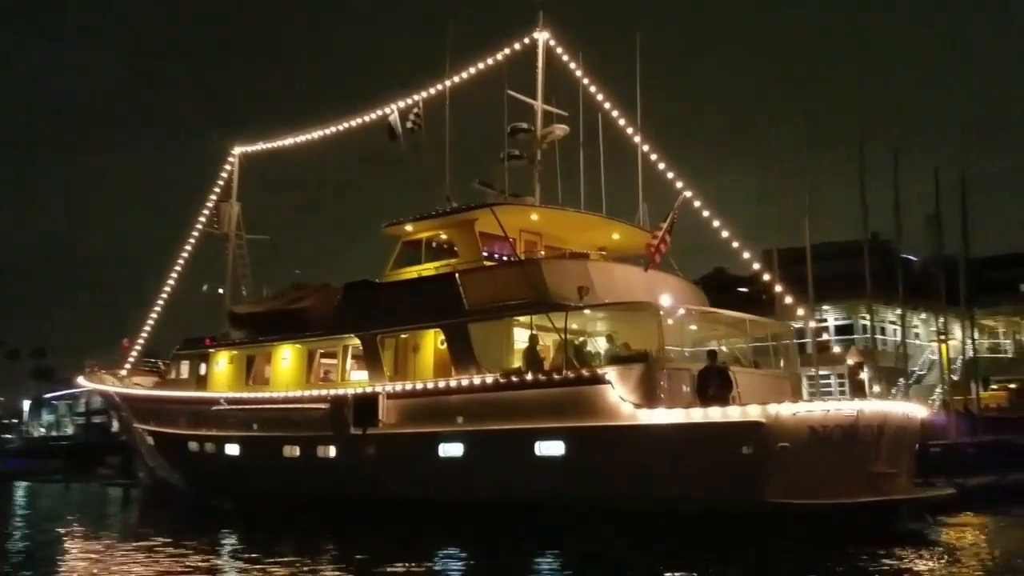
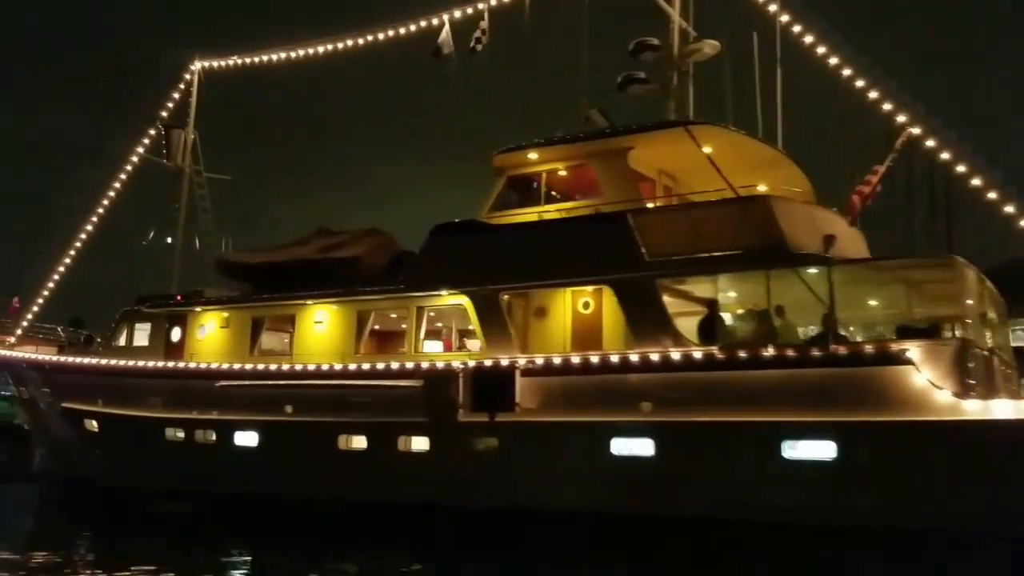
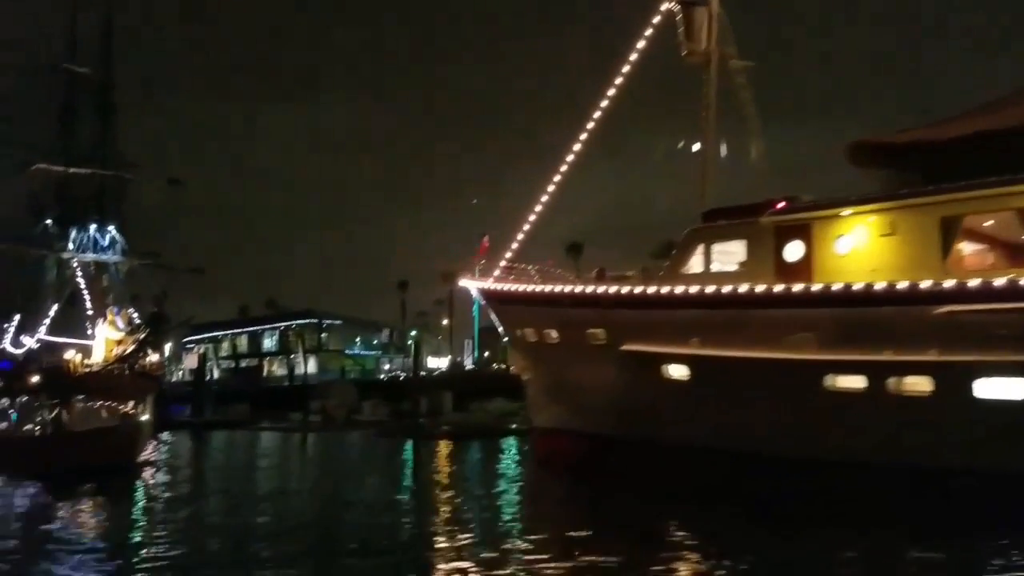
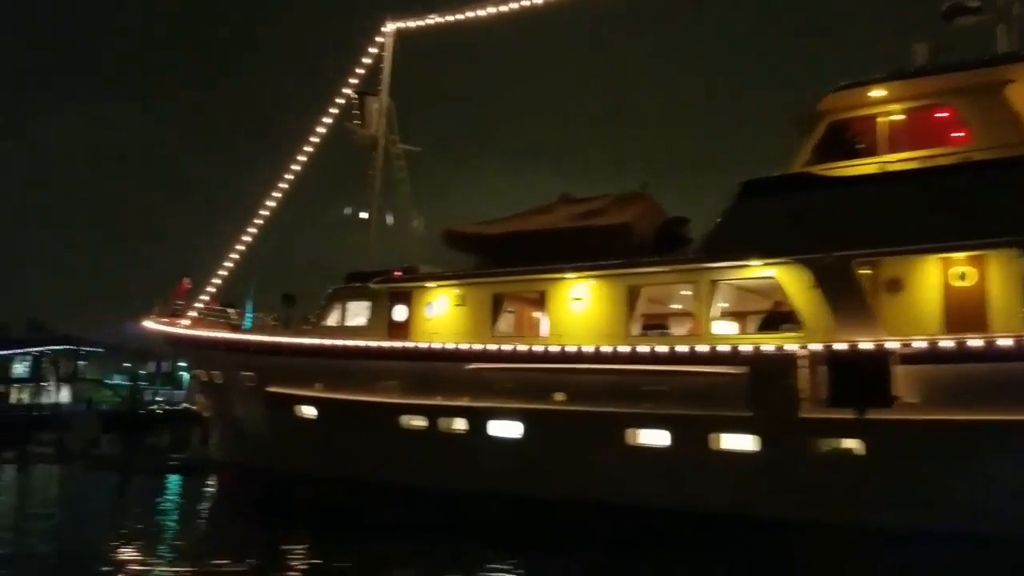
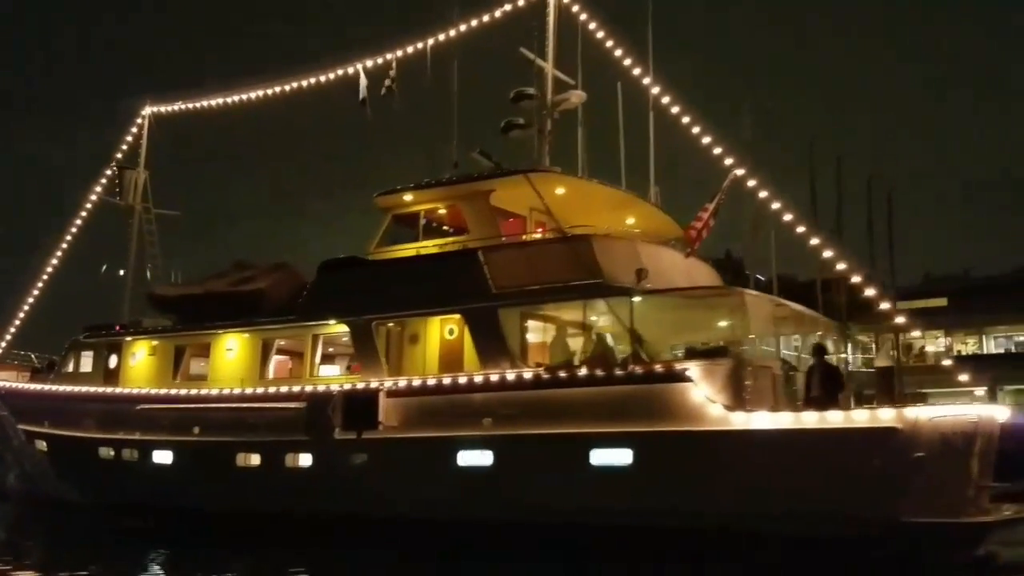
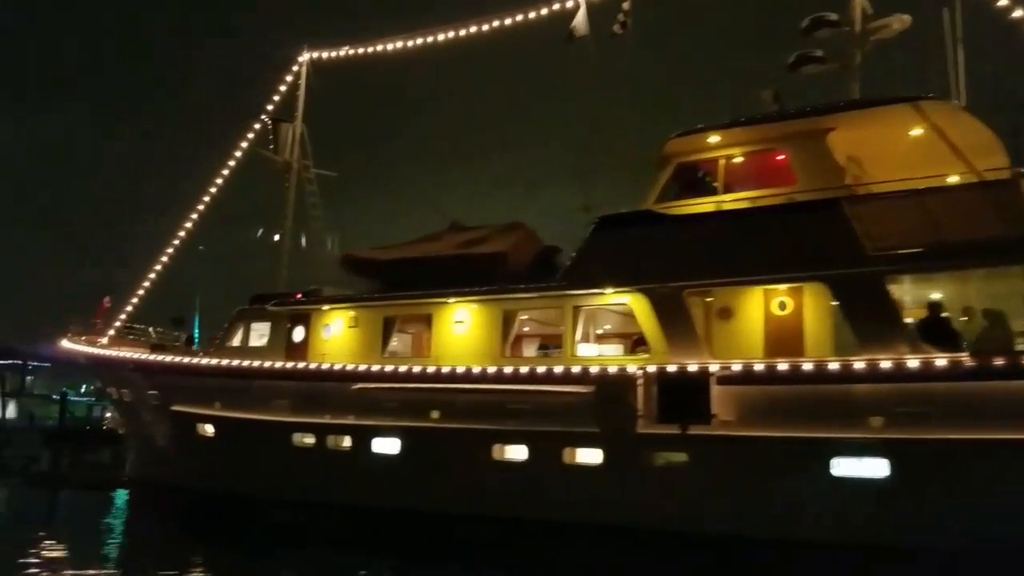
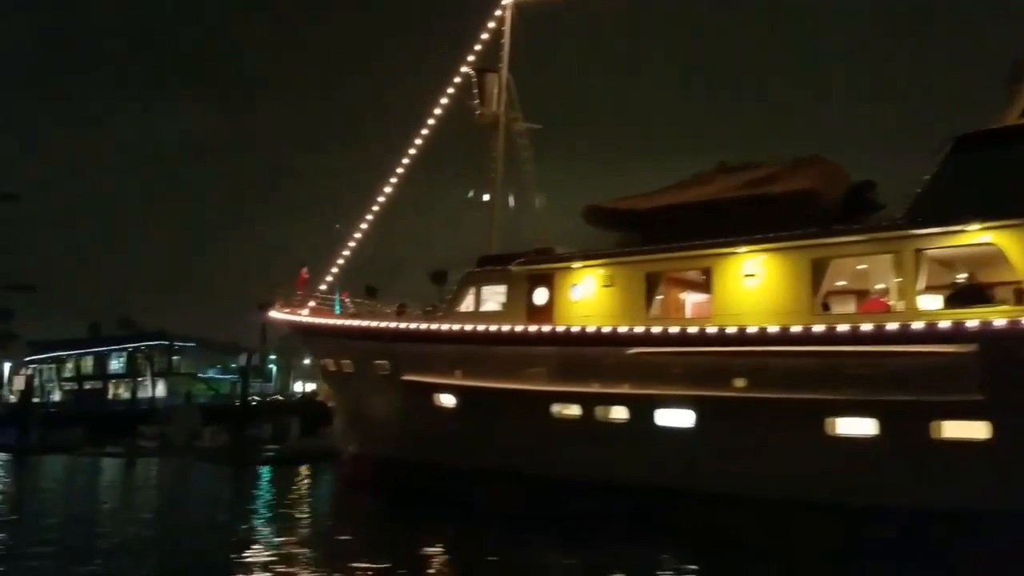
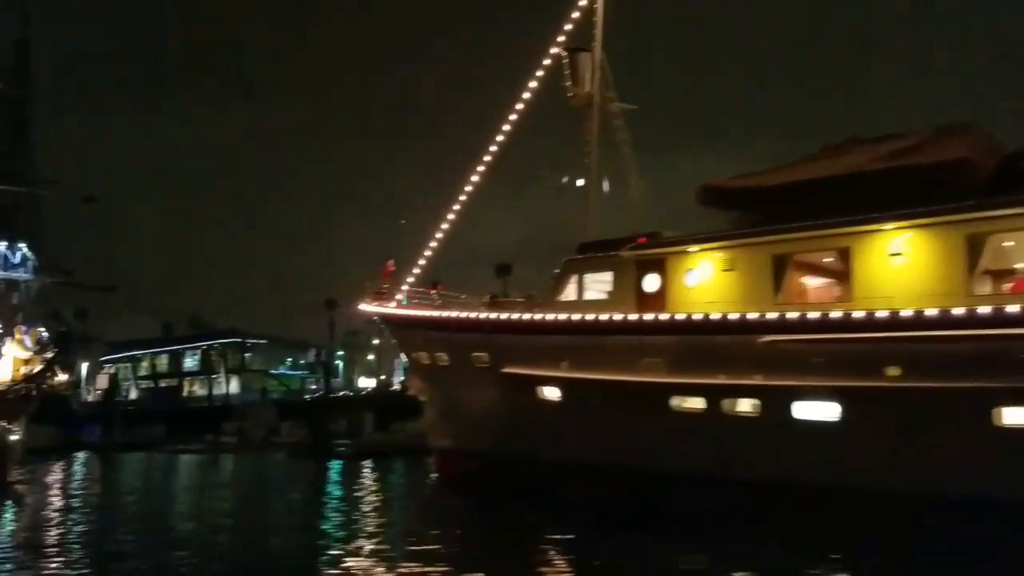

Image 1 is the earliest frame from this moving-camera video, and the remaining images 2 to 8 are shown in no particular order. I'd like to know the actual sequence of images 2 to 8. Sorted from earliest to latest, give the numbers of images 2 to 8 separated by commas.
5, 2, 6, 4, 7, 8, 3
